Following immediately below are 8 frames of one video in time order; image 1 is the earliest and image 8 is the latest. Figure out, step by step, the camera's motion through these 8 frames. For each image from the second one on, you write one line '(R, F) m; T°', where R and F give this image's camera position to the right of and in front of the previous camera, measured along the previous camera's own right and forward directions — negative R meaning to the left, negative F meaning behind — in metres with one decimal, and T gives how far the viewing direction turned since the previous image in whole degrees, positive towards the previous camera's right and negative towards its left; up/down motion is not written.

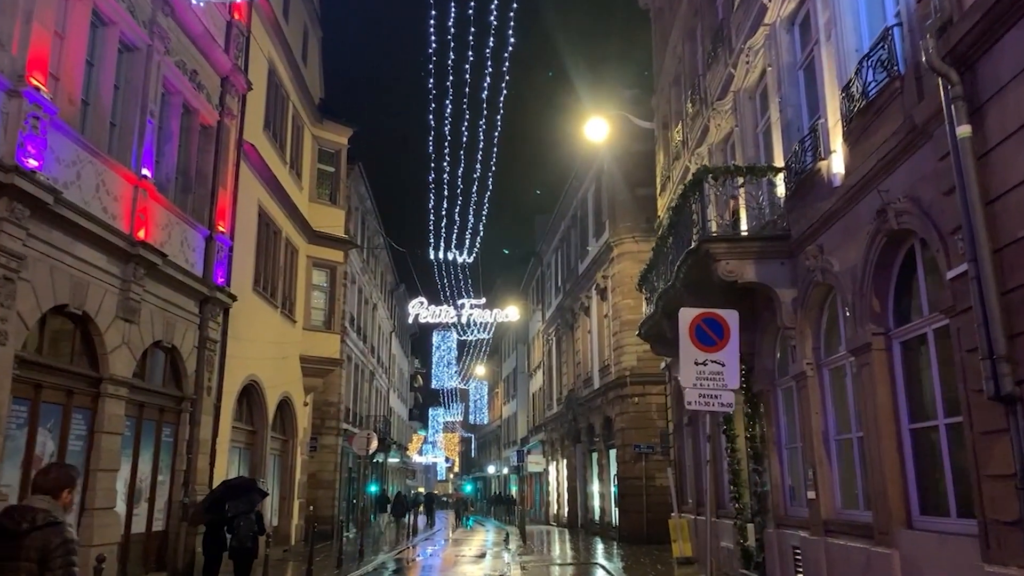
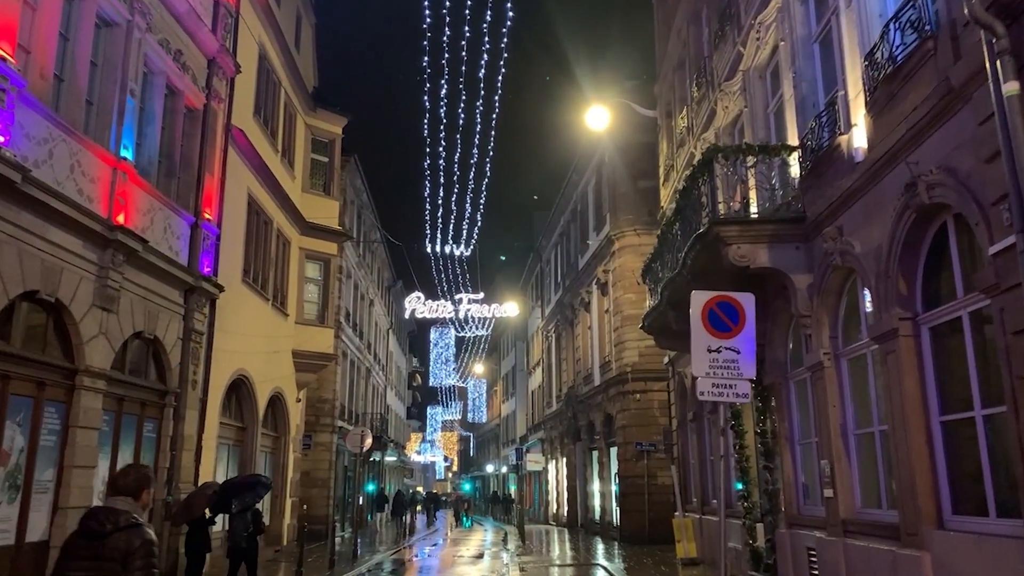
(0.0, +0.6) m; 0°
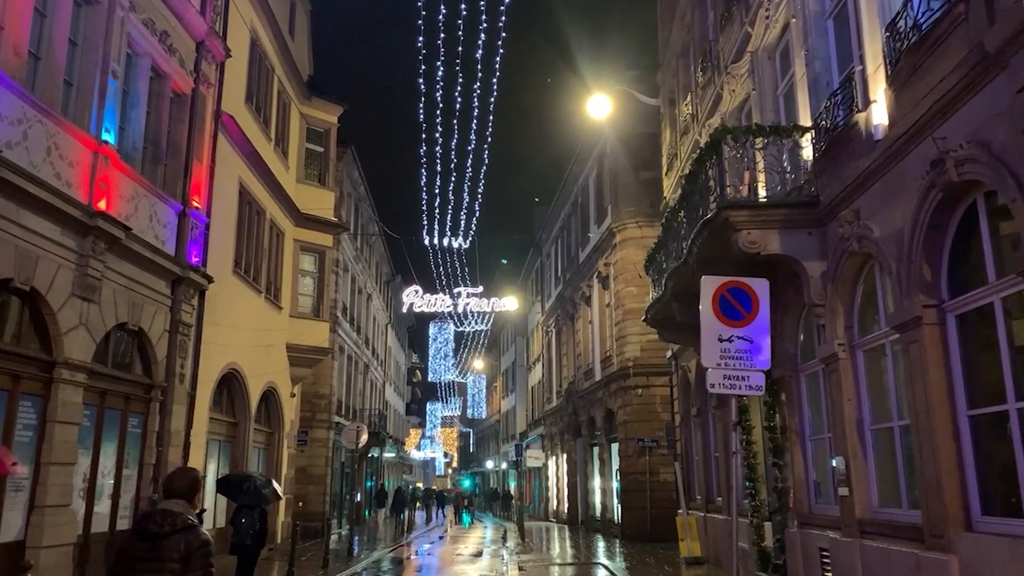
(0.0, +0.5) m; 0°
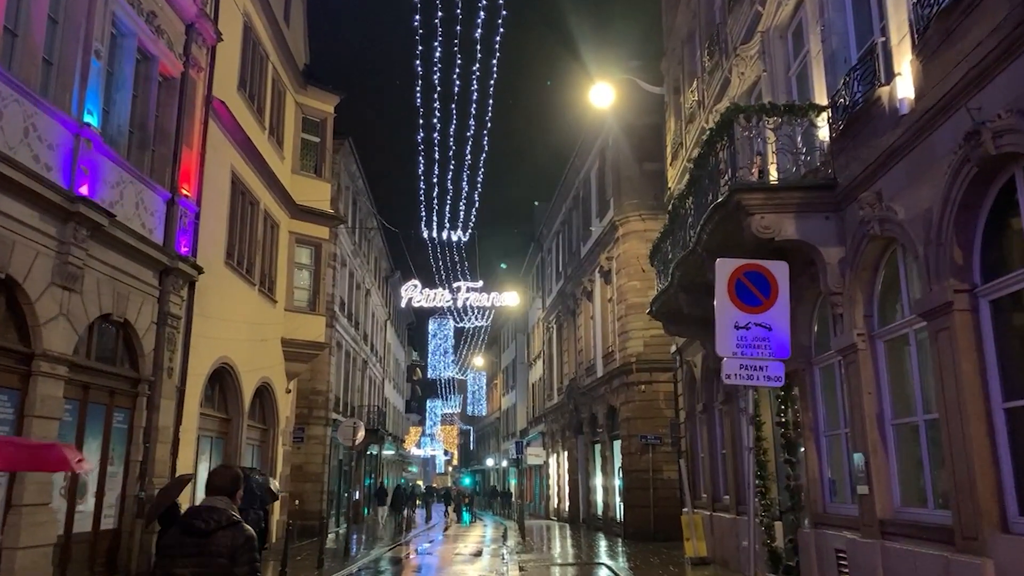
(0.0, +0.5) m; 0°
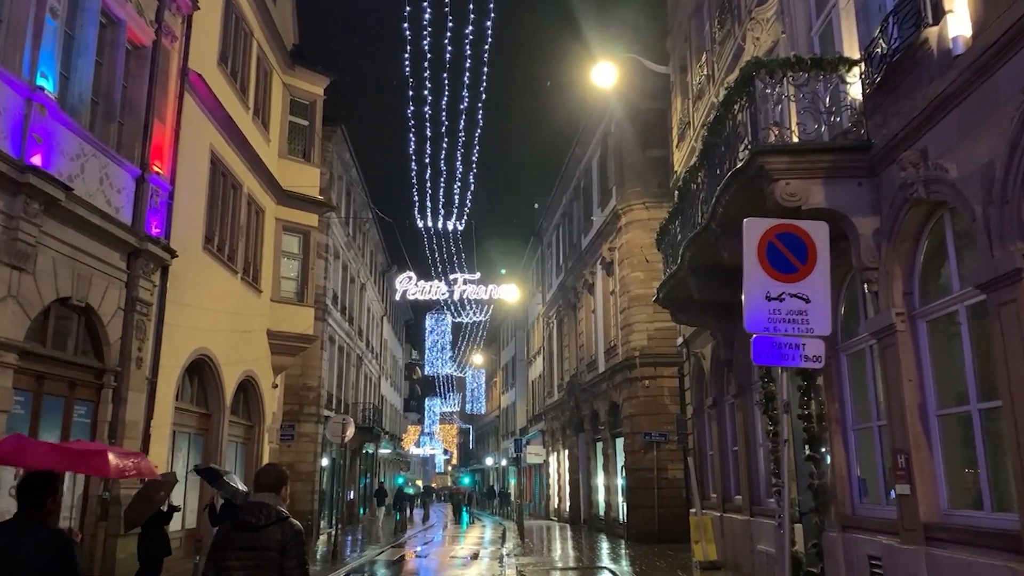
(+0.1, +1.0) m; 0°
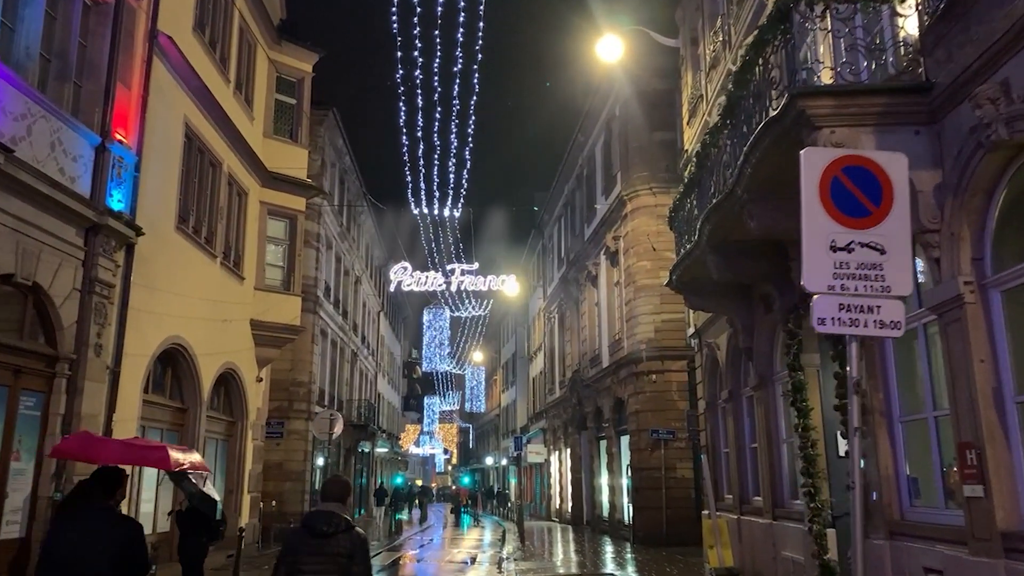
(0.0, +1.2) m; 0°
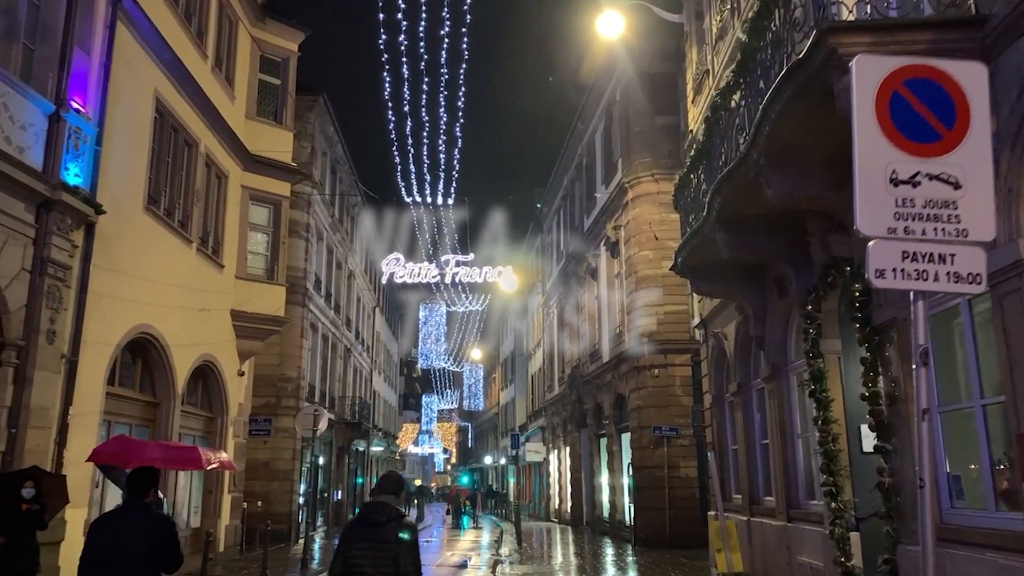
(+0.1, +0.9) m; 0°
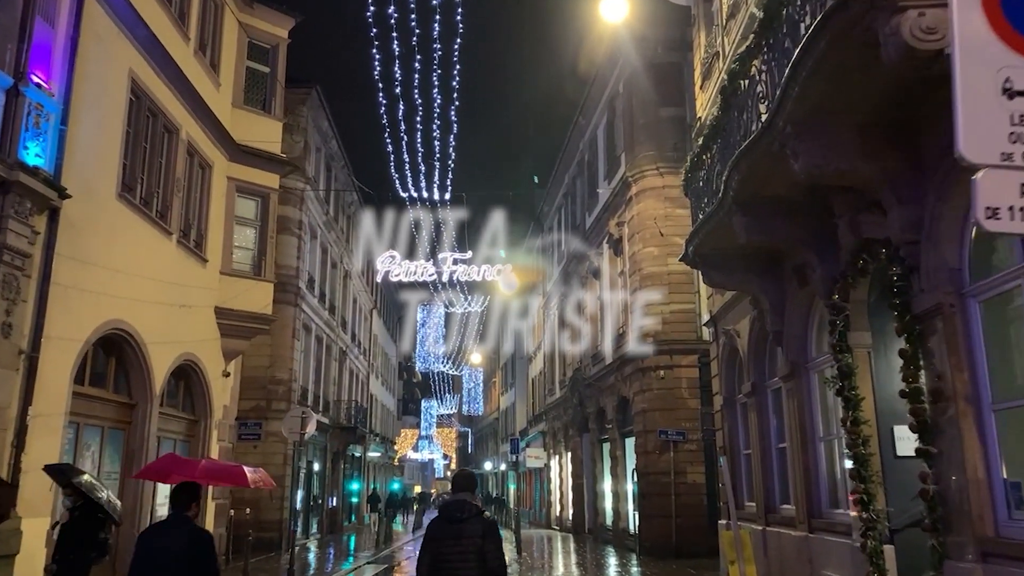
(0.0, +0.9) m; 0°
